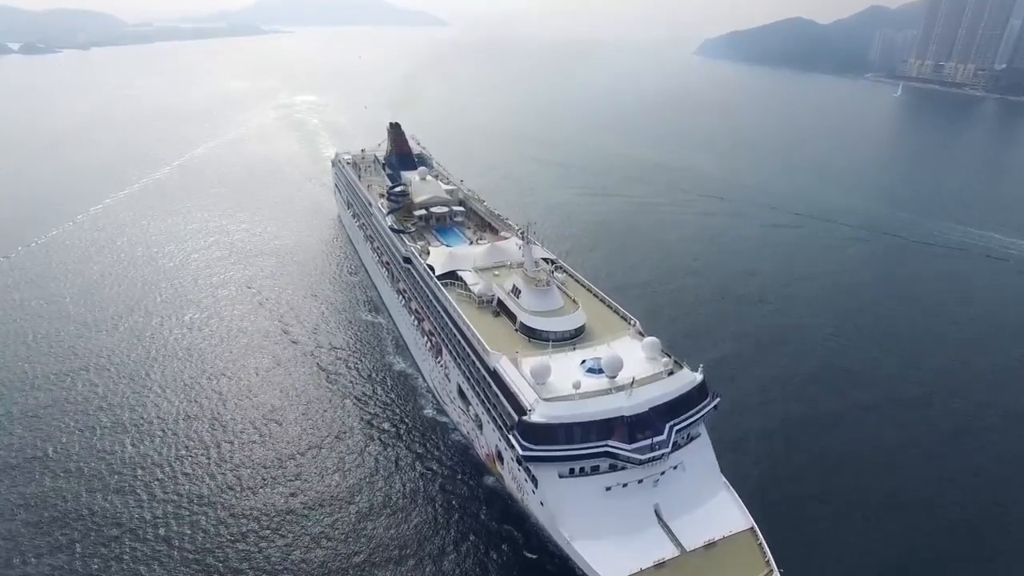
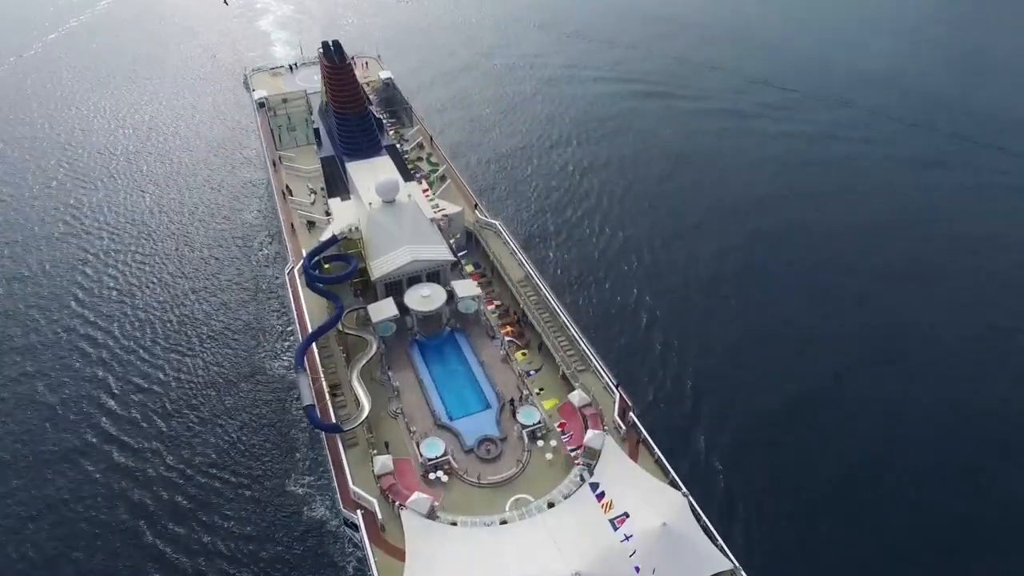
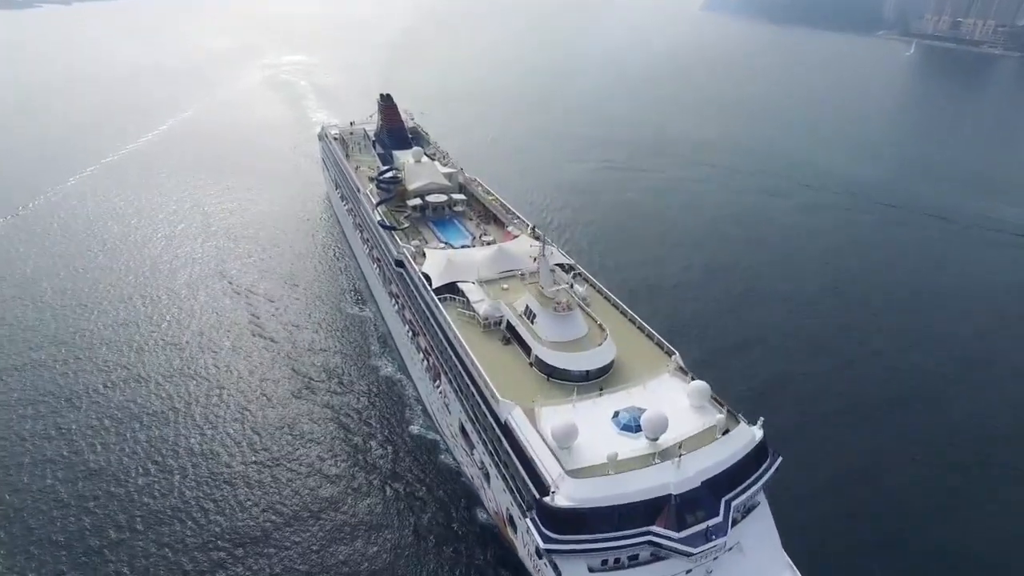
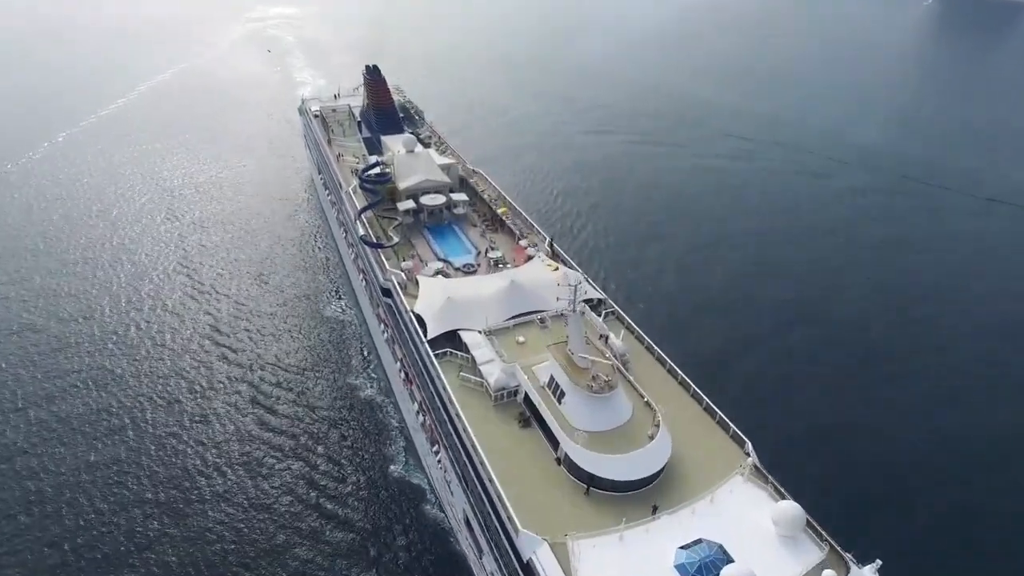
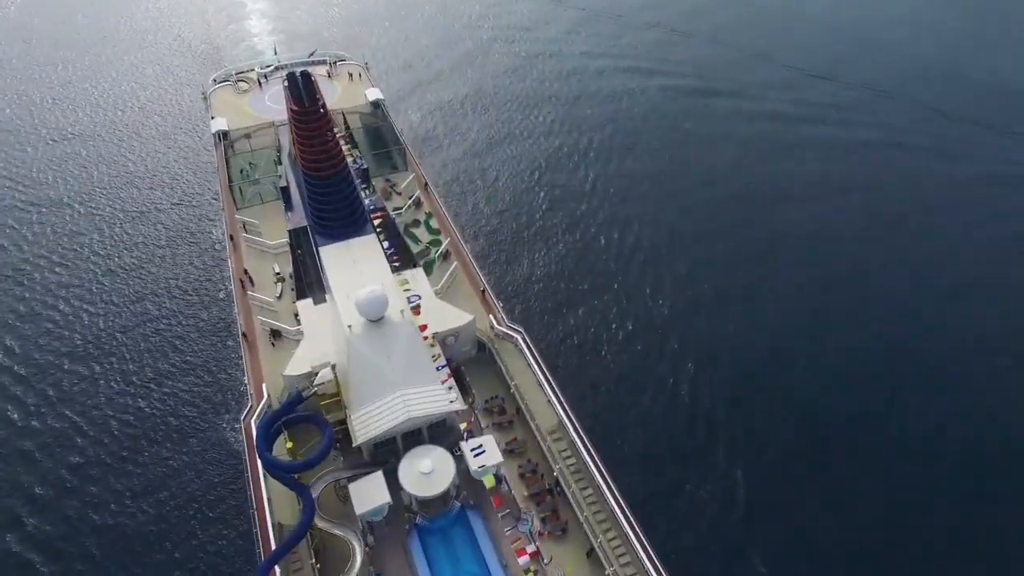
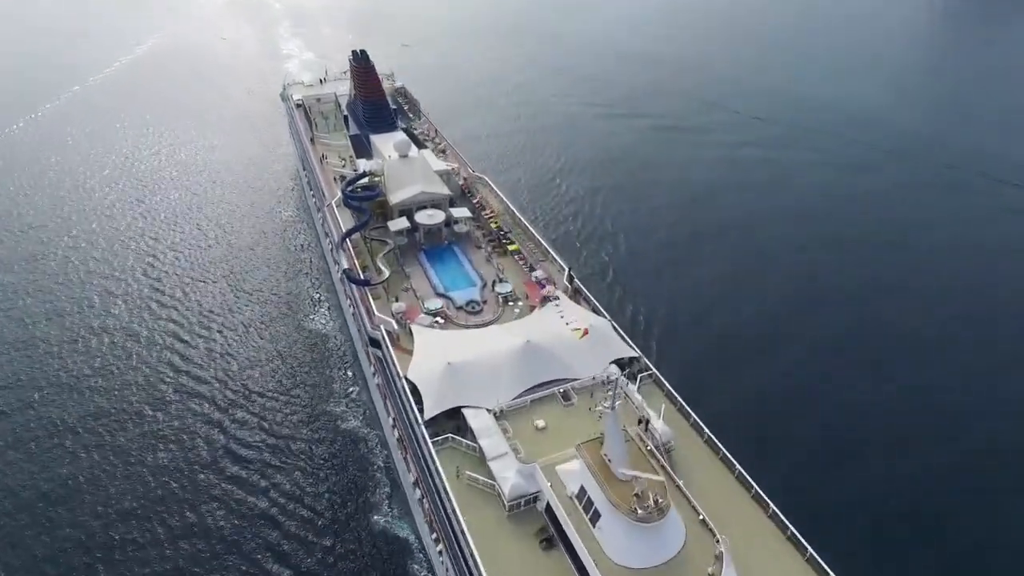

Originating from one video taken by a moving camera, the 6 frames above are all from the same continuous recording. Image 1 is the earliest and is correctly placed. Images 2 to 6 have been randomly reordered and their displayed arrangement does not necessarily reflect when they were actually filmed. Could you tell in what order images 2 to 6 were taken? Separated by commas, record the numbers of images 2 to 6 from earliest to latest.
3, 4, 6, 2, 5
